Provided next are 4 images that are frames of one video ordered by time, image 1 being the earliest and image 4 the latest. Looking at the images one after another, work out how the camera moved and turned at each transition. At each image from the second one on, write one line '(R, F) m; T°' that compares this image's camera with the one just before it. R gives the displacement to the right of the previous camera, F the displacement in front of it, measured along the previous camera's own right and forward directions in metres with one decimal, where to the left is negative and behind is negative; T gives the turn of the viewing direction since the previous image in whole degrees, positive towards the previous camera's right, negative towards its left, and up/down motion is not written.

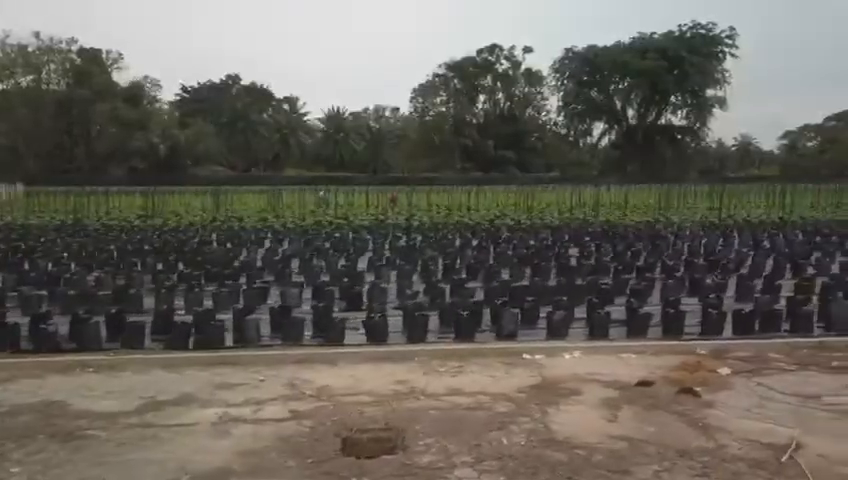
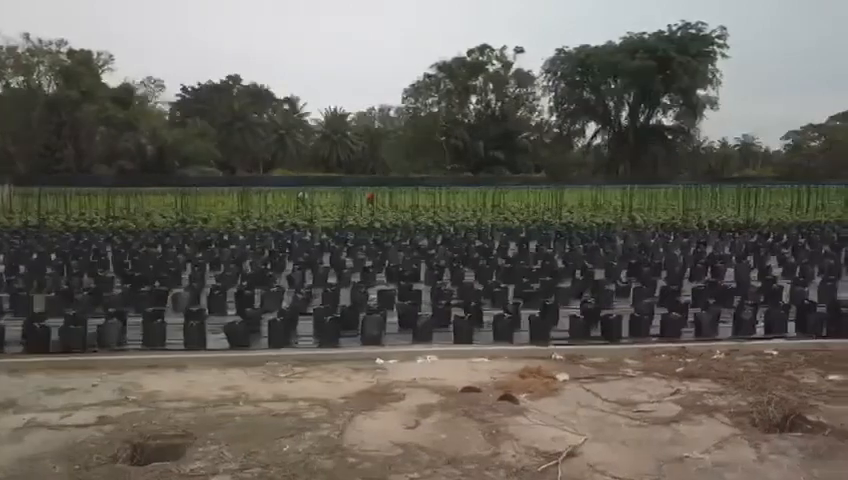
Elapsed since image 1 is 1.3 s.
(+1.9, 0.0) m; 0°
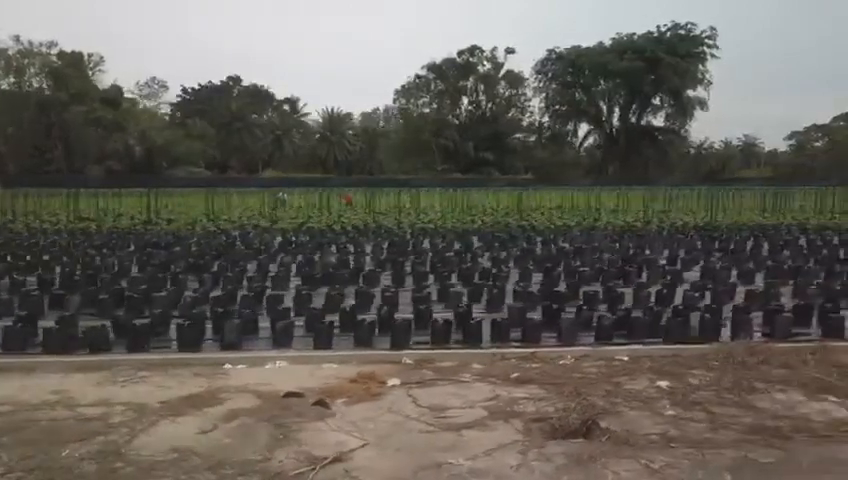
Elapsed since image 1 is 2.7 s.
(+2.0, -0.1) m; -1°
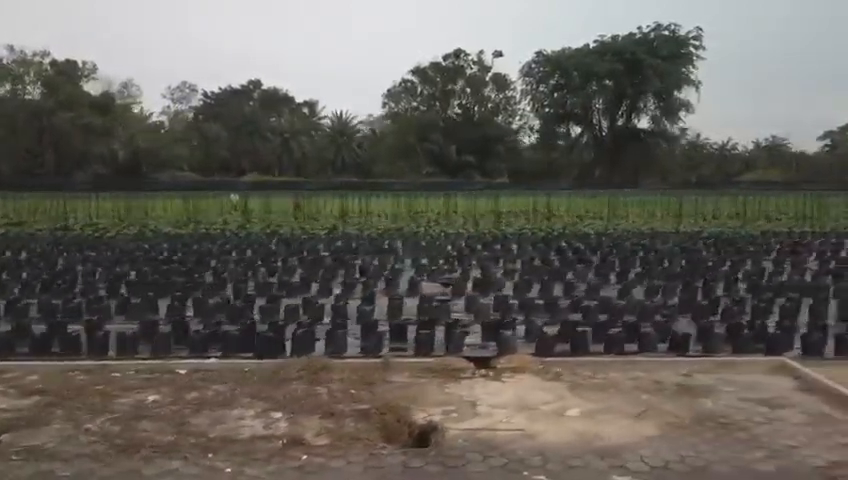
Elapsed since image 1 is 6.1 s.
(+6.4, -0.2) m; -3°
